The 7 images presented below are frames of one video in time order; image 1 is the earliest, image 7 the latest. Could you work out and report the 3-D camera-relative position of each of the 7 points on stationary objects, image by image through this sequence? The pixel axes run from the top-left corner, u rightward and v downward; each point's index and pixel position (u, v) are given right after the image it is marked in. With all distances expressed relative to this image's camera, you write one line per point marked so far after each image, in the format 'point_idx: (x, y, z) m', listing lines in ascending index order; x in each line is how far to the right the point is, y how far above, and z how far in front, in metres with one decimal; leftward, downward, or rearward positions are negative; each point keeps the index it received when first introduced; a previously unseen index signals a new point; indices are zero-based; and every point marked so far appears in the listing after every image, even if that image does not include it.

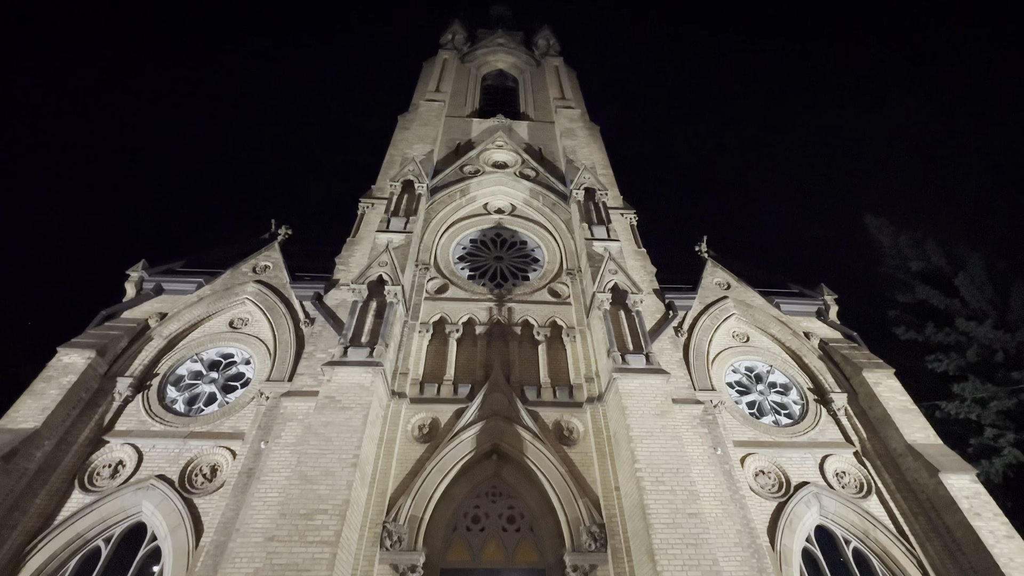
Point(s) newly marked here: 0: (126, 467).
0: (-8.8, -4.1, +10.2) m
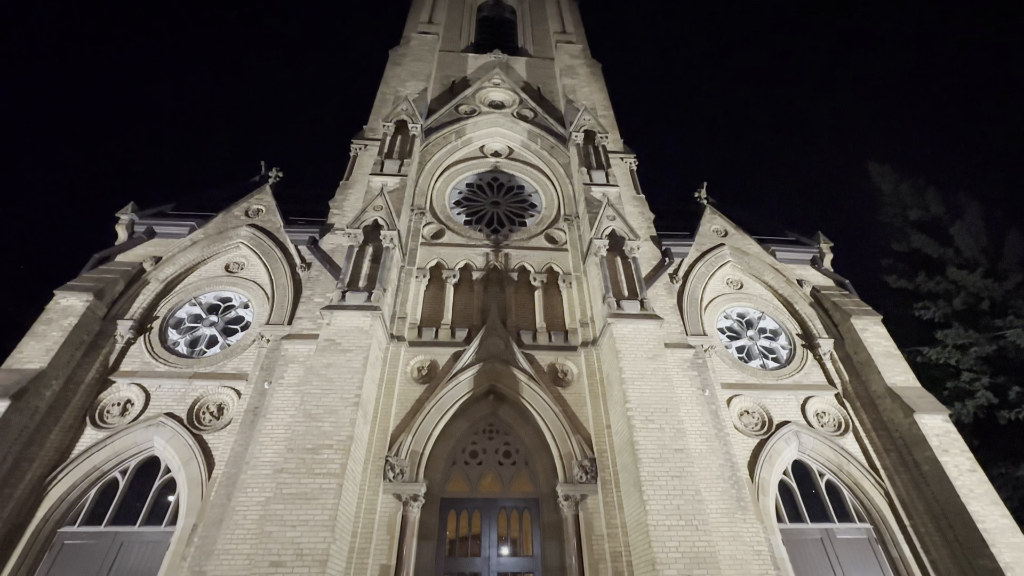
0: (-8.9, -2.8, +10.5) m
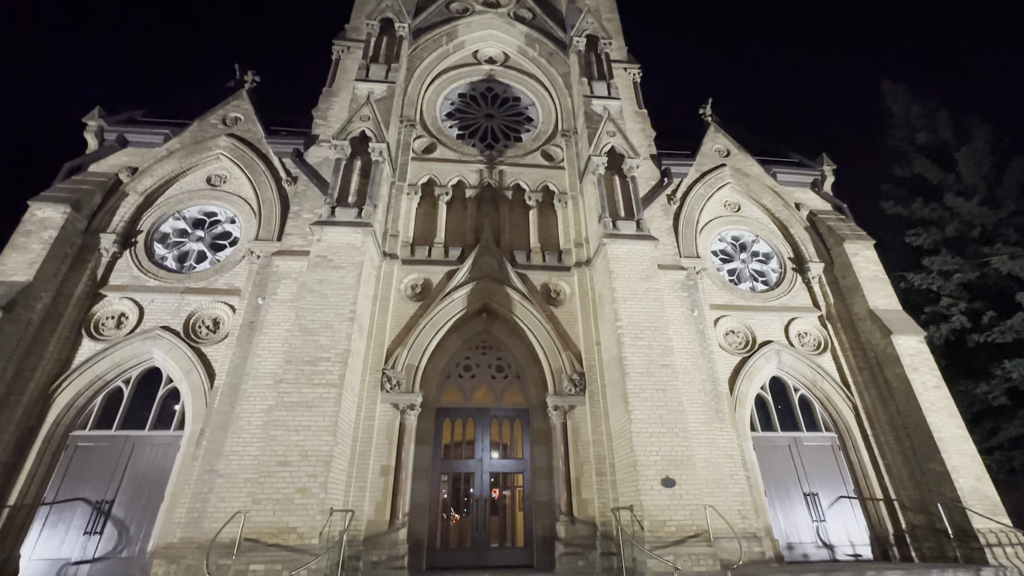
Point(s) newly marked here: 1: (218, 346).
0: (-9.1, -0.7, +10.5) m
1: (-6.9, -1.4, +10.4) m
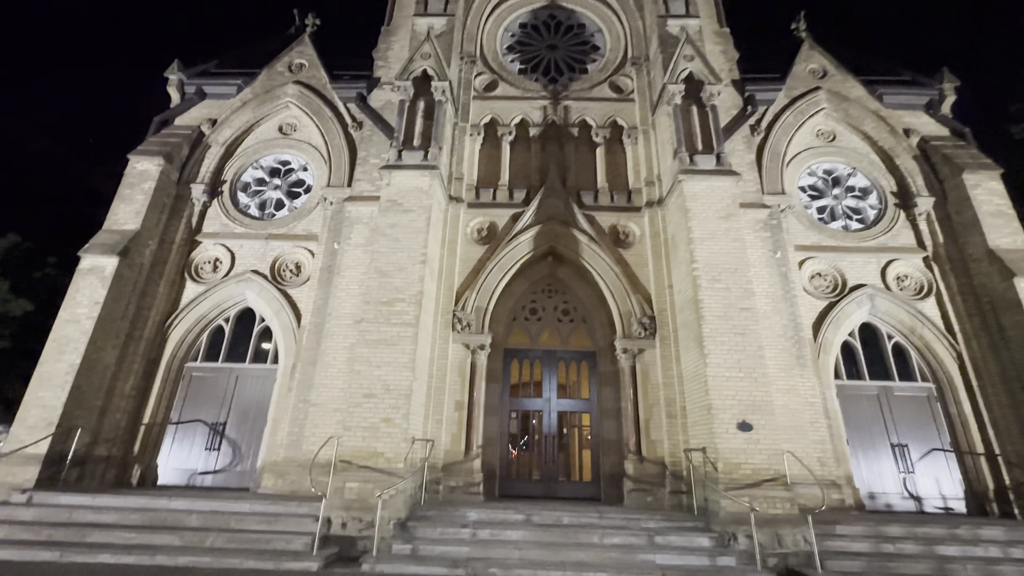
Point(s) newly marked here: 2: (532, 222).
0: (-7.4, +0.6, +11.4) m
1: (-5.2, 0.0, +11.1) m
2: (+0.5, +1.6, +11.2) m
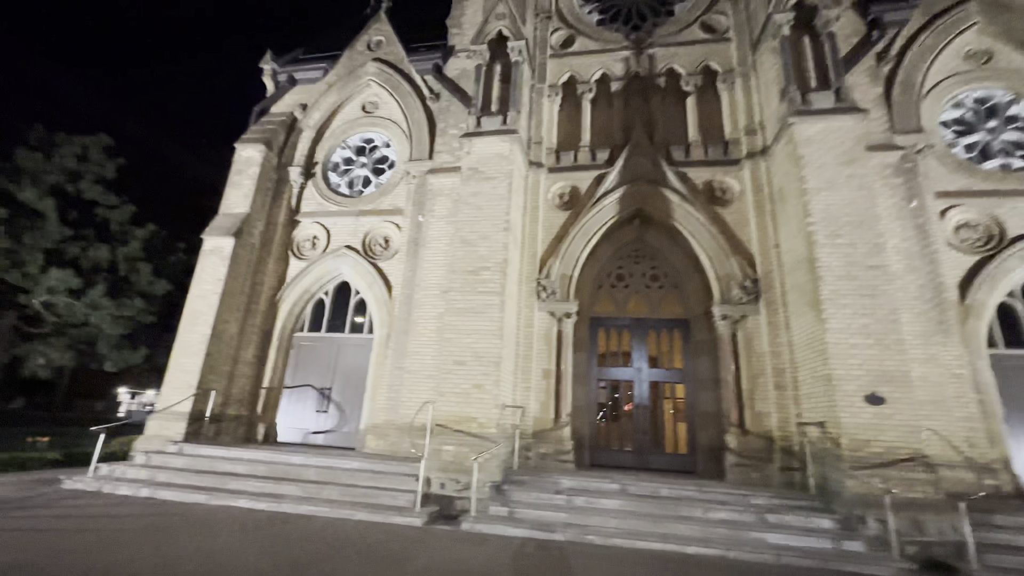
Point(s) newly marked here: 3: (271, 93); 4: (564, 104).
0: (-5.2, +1.3, +12.2) m
1: (-3.1, +0.7, +11.5) m
2: (+2.5, +2.5, +10.6) m
3: (-7.5, +6.1, +13.9) m
4: (+1.4, +5.0, +12.1) m
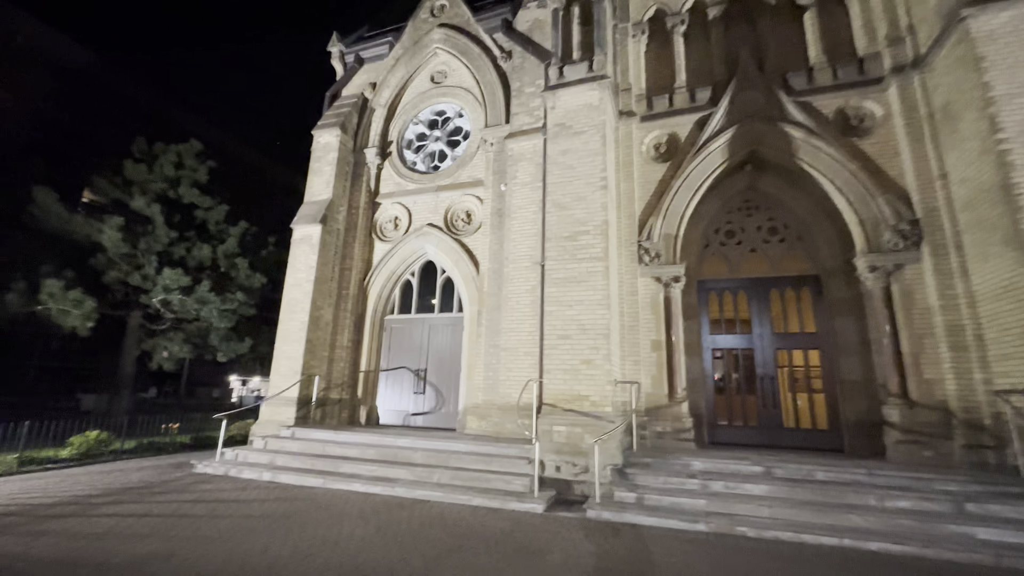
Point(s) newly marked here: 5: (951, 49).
0: (-2.9, +1.8, +11.9) m
1: (-0.9, +1.3, +11.0) m
2: (+4.4, +3.4, +9.2) m
3: (-5.3, +6.5, +13.7) m
4: (+3.4, +5.9, +10.7) m
5: (+7.3, +4.0, +7.4) m
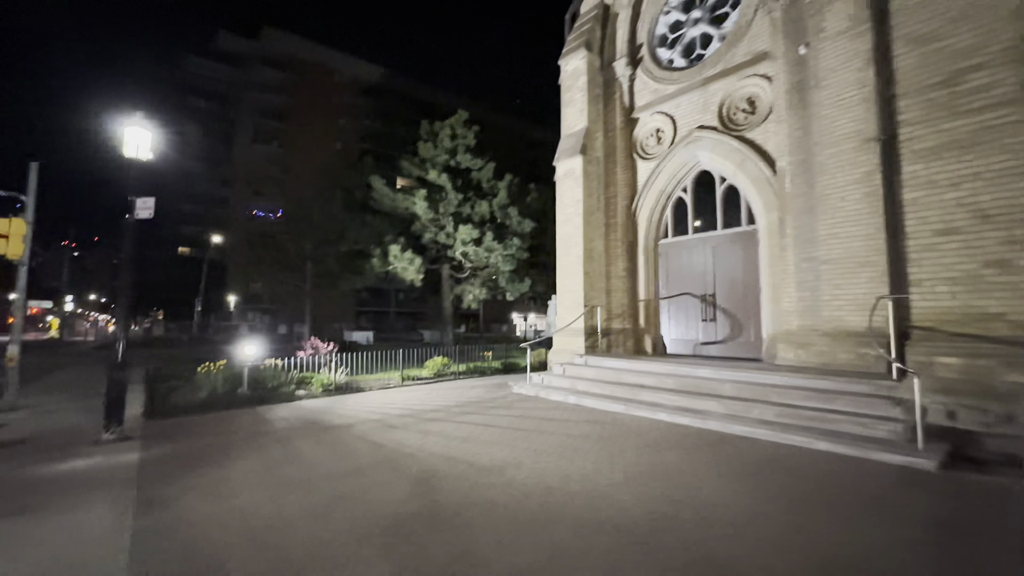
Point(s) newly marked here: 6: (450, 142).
0: (+3.6, +3.7, +10.6) m
1: (+5.0, +3.2, +8.8) m
2: (+8.3, +5.3, +4.3) m
3: (+1.9, +8.5, +12.8) m
4: (+7.8, +8.0, +5.8) m
5: (+9.7, +5.8, +1.2) m
6: (-2.3, +5.6, +17.0) m
